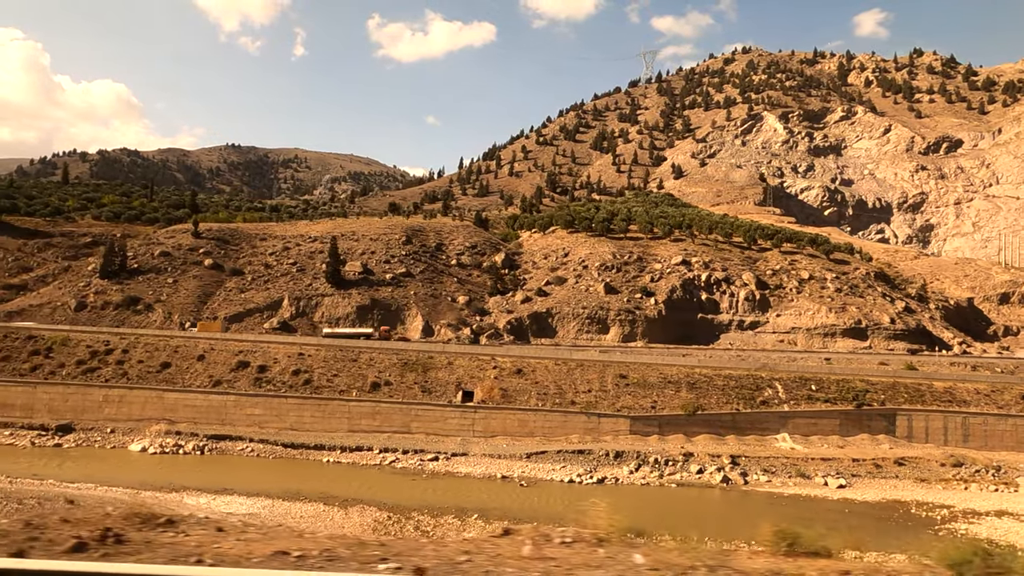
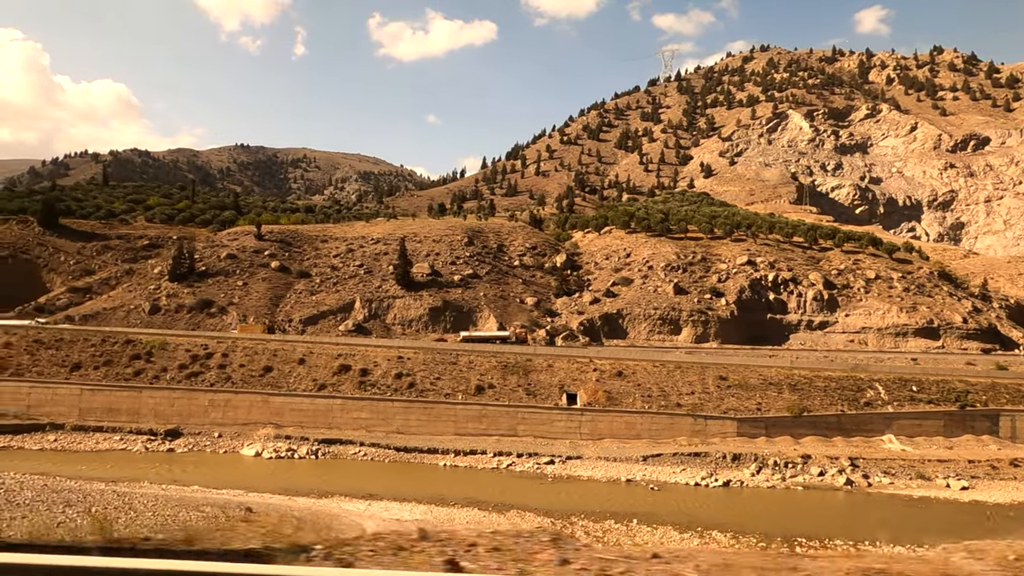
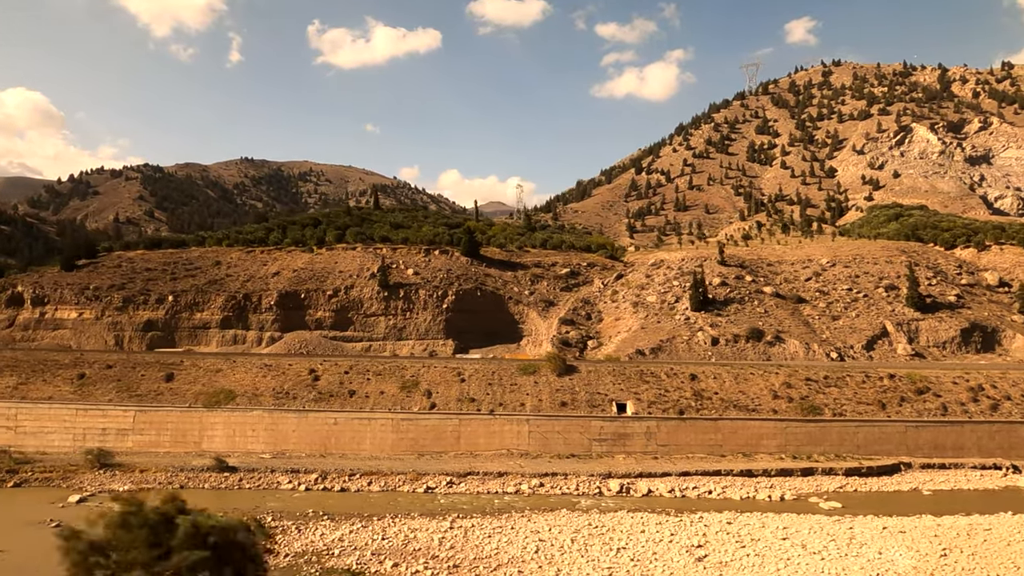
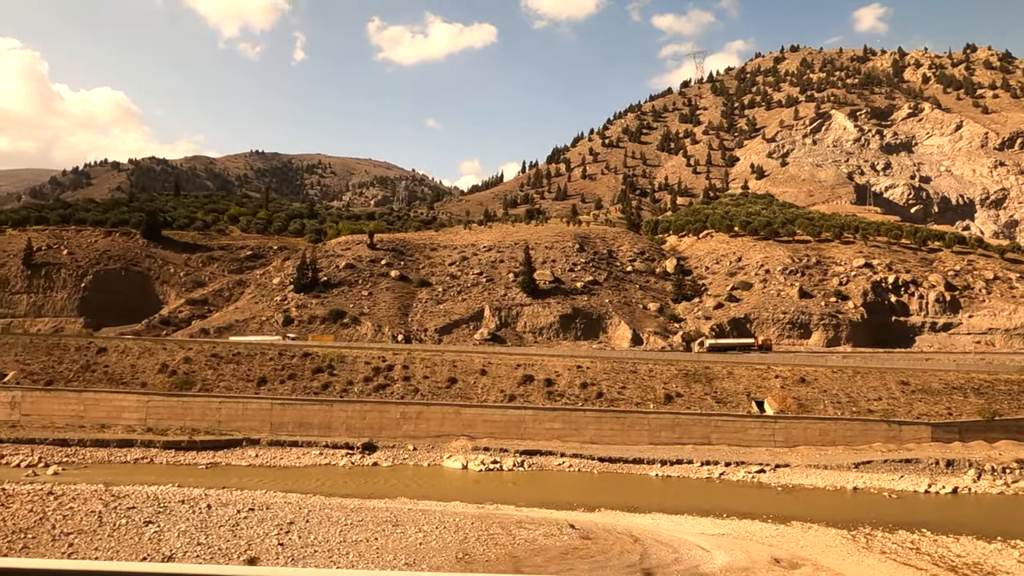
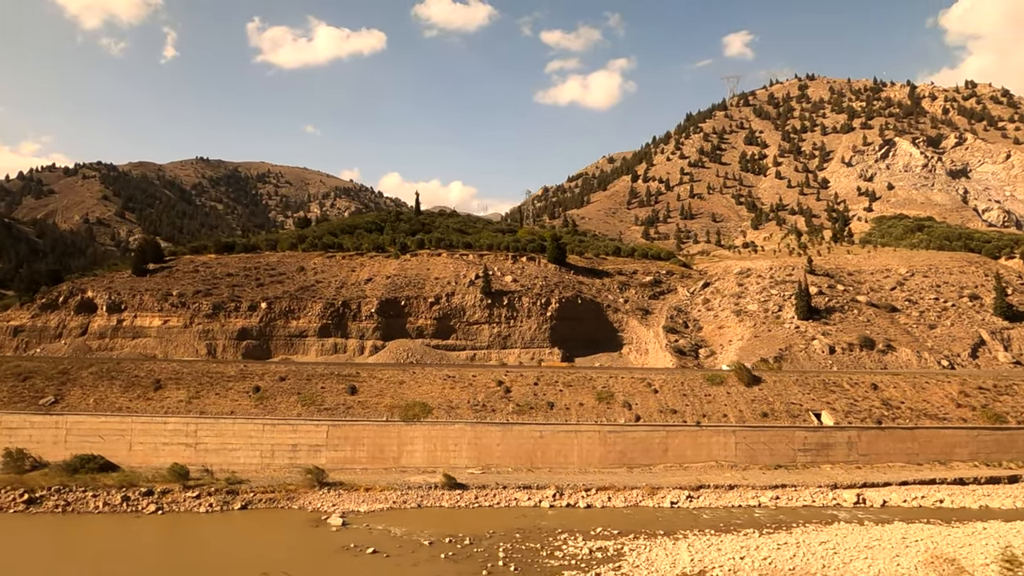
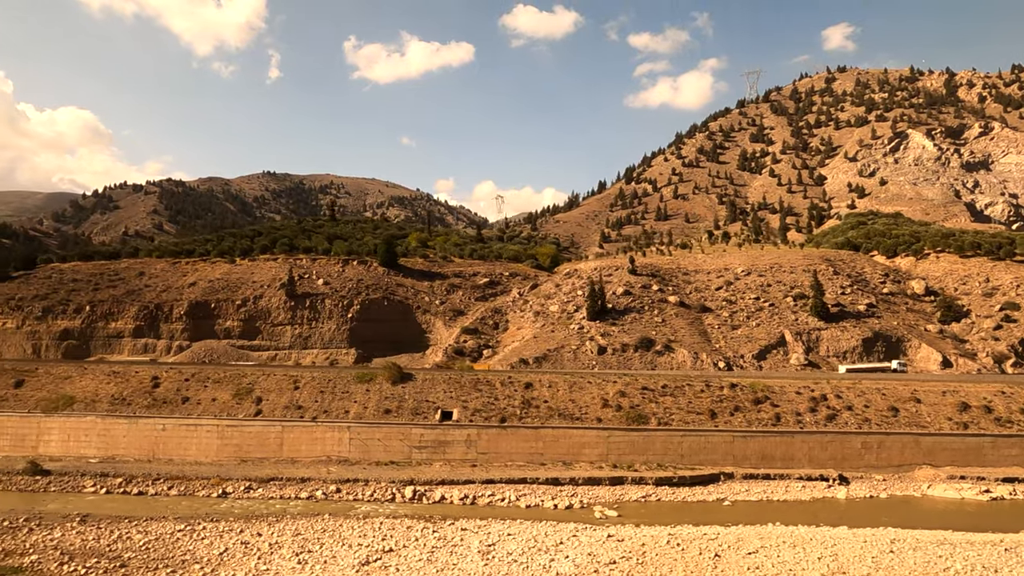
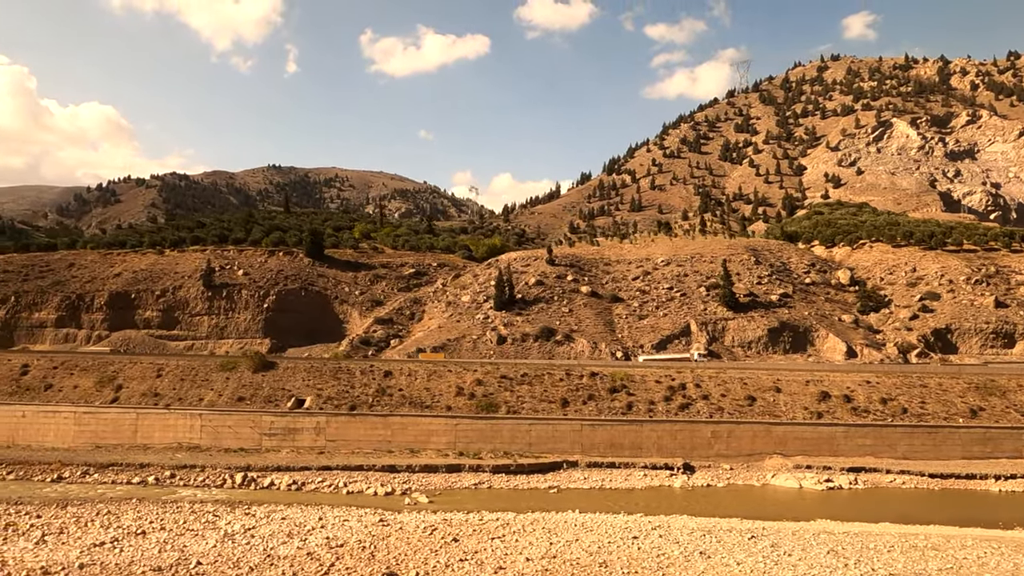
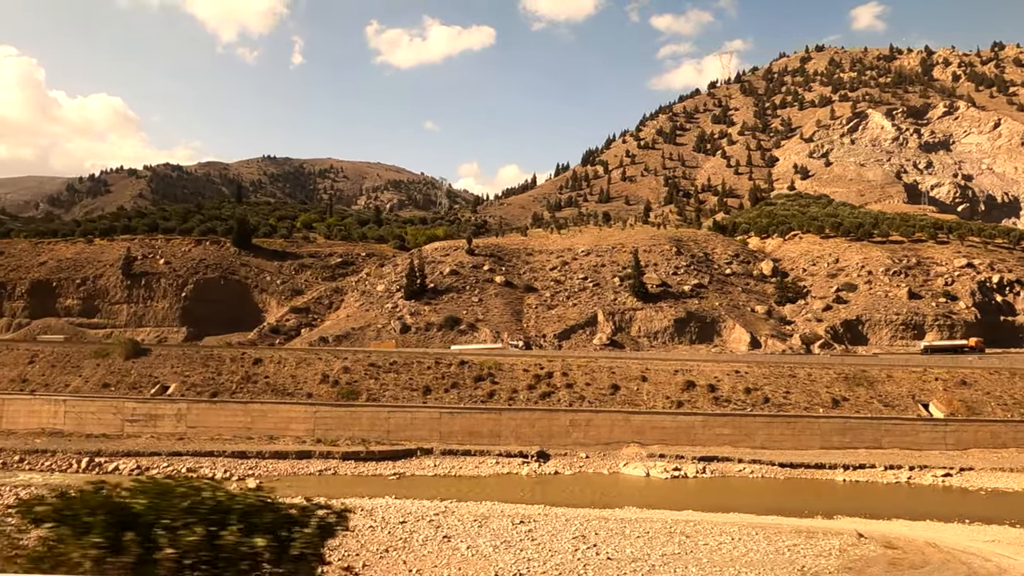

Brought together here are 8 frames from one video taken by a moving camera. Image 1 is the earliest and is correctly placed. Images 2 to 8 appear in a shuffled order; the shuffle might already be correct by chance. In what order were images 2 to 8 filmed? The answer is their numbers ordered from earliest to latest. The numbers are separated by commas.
2, 4, 8, 7, 6, 3, 5
